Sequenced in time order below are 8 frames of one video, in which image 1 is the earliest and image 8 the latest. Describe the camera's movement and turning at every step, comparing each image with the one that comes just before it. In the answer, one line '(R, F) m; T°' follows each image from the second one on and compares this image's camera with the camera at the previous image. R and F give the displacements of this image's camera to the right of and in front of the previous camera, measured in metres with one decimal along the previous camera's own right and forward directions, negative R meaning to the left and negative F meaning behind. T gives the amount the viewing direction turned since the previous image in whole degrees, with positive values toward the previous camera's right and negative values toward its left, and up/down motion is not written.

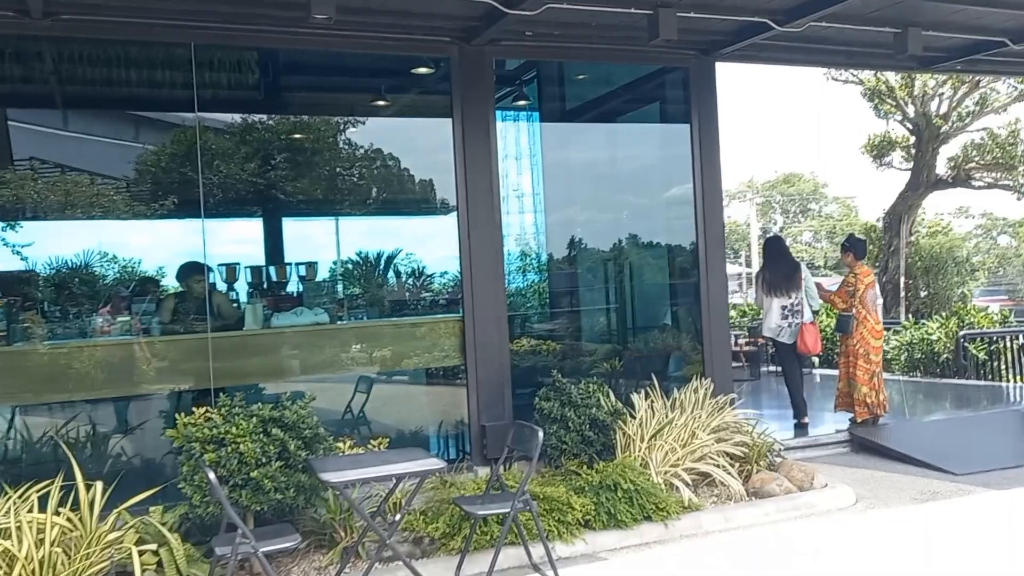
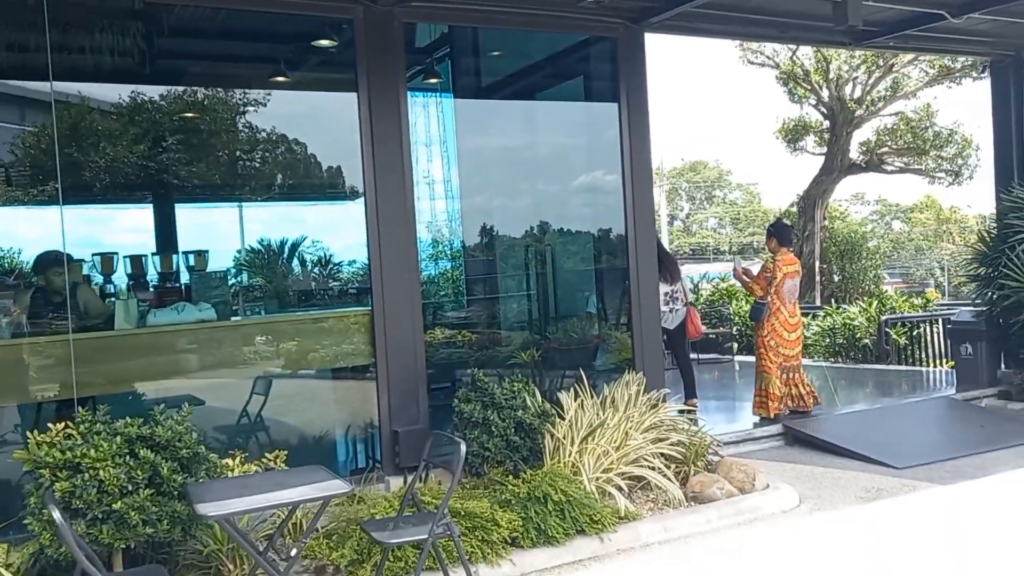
(0.0, +0.5) m; +6°
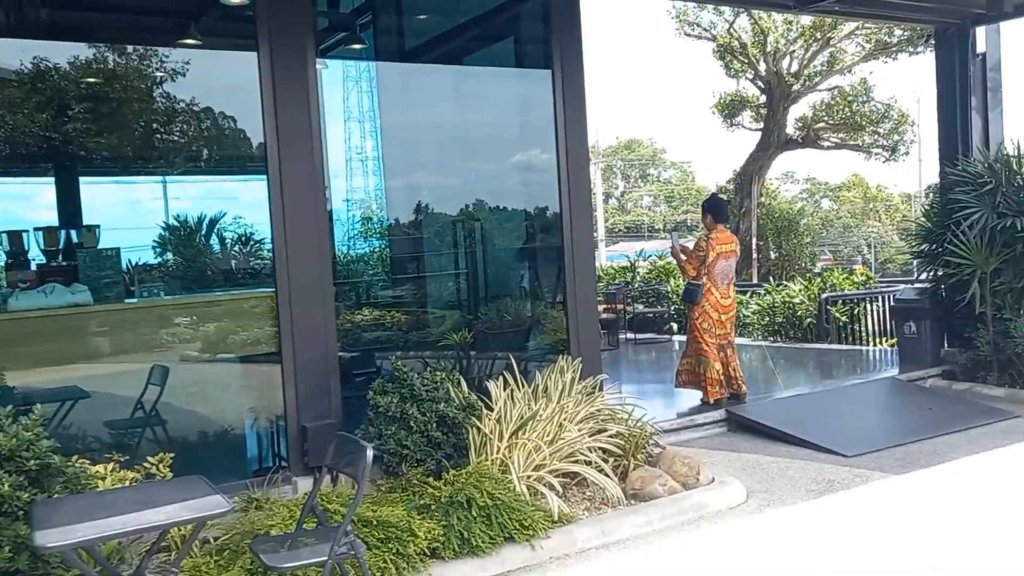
(+0.1, +0.4) m; +4°
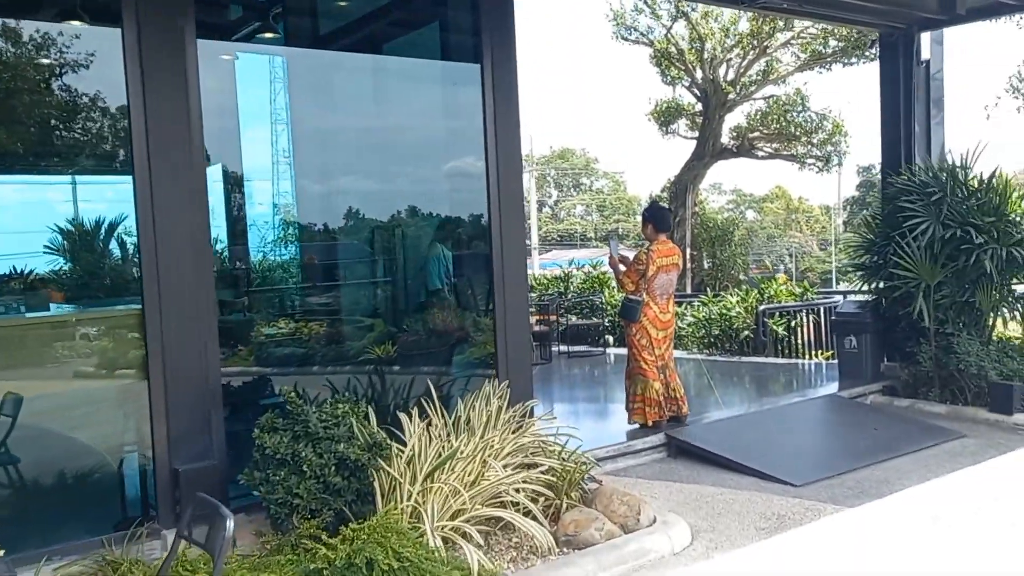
(+0.1, +0.5) m; +5°
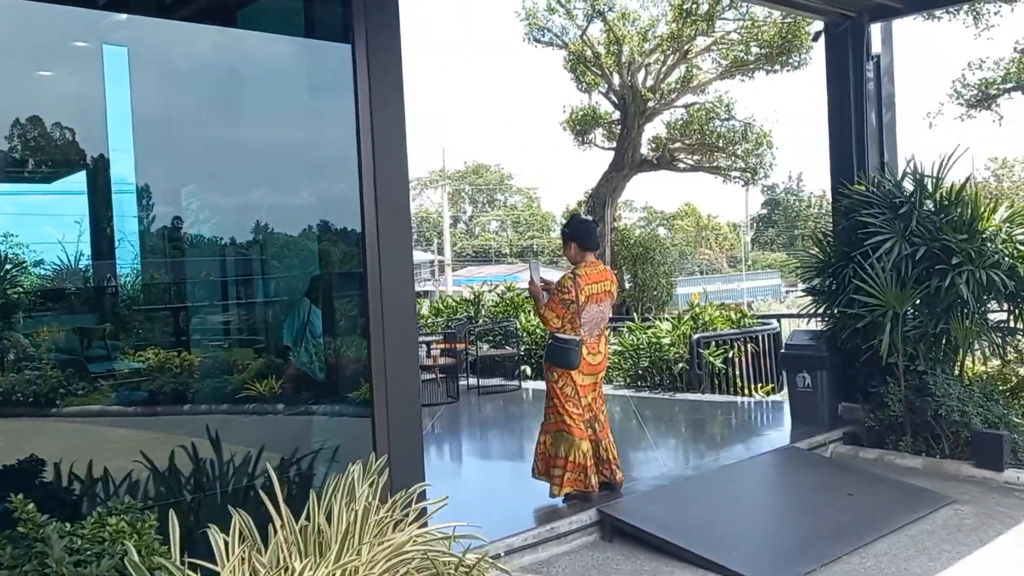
(+0.1, +1.1) m; +6°
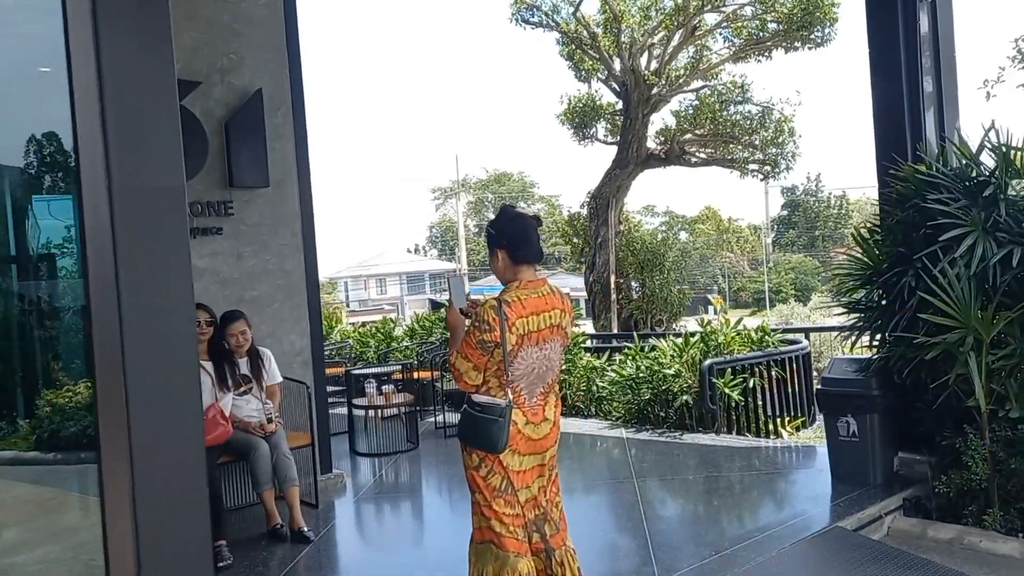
(+0.4, +1.4) m; -1°
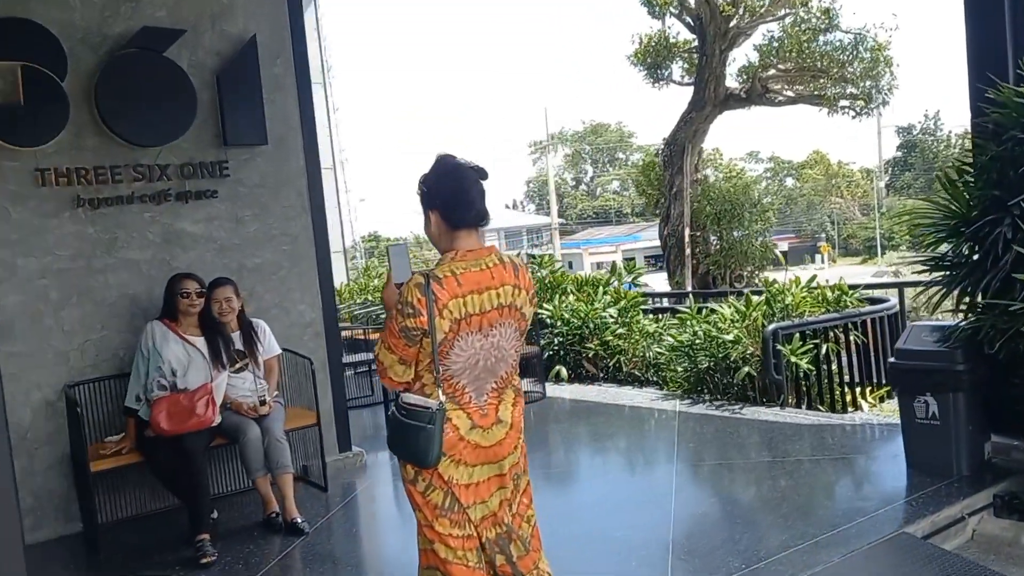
(+0.4, +0.5) m; -7°
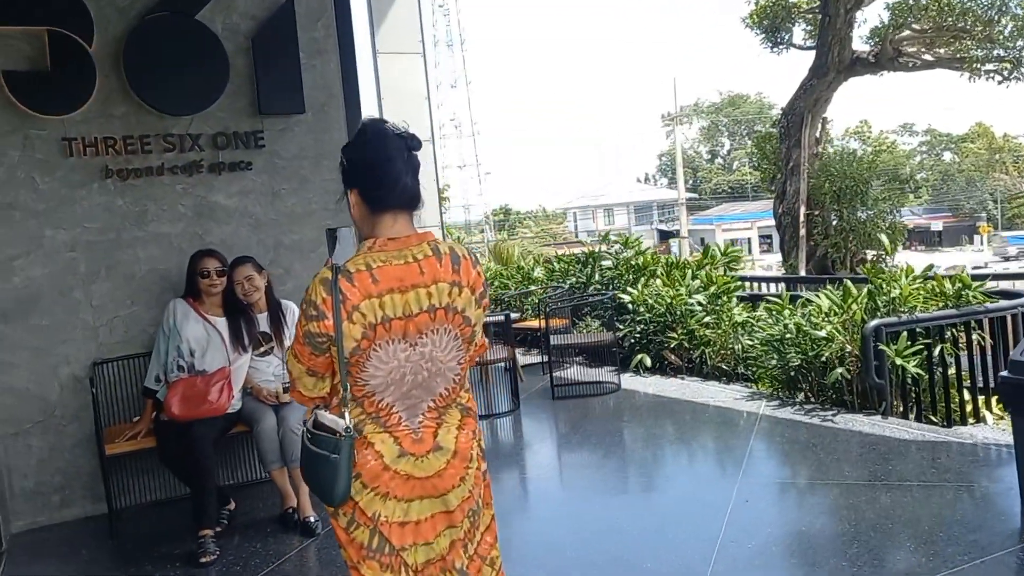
(+0.4, +0.4) m; -9°
